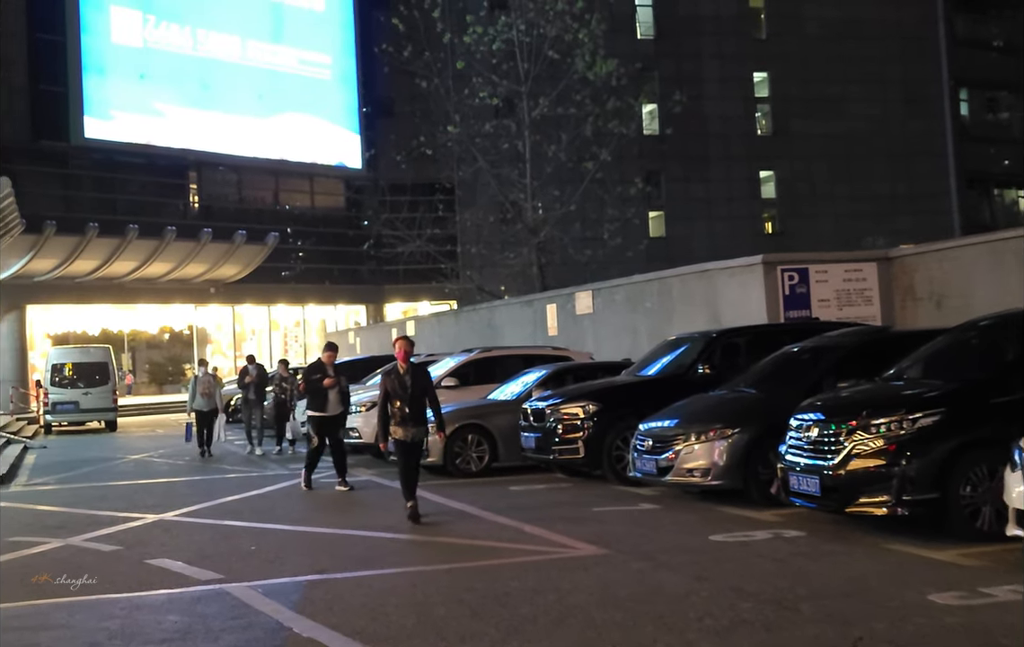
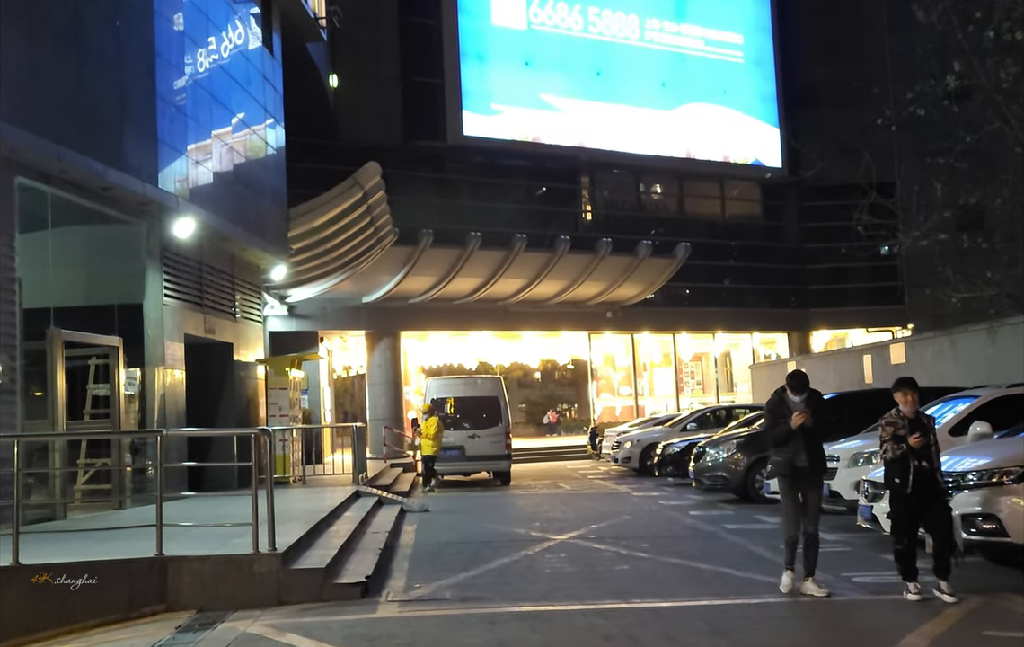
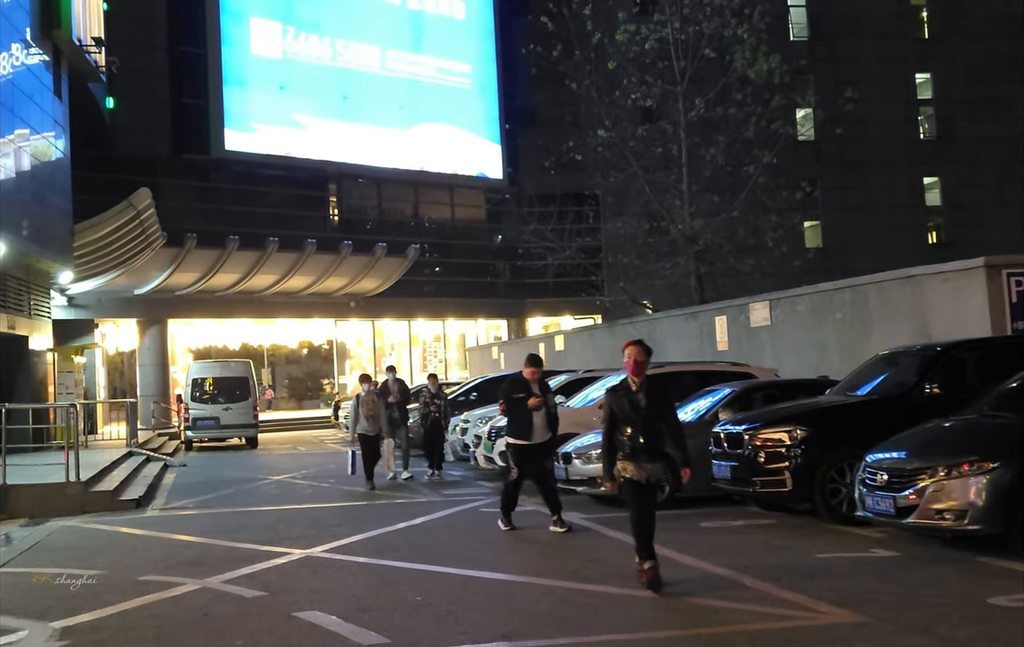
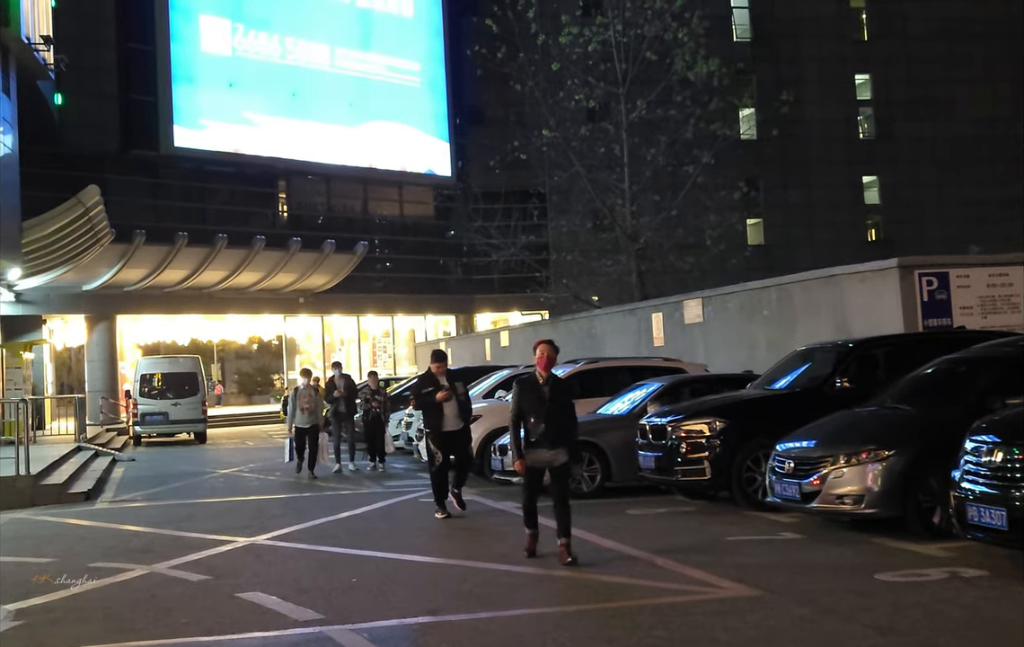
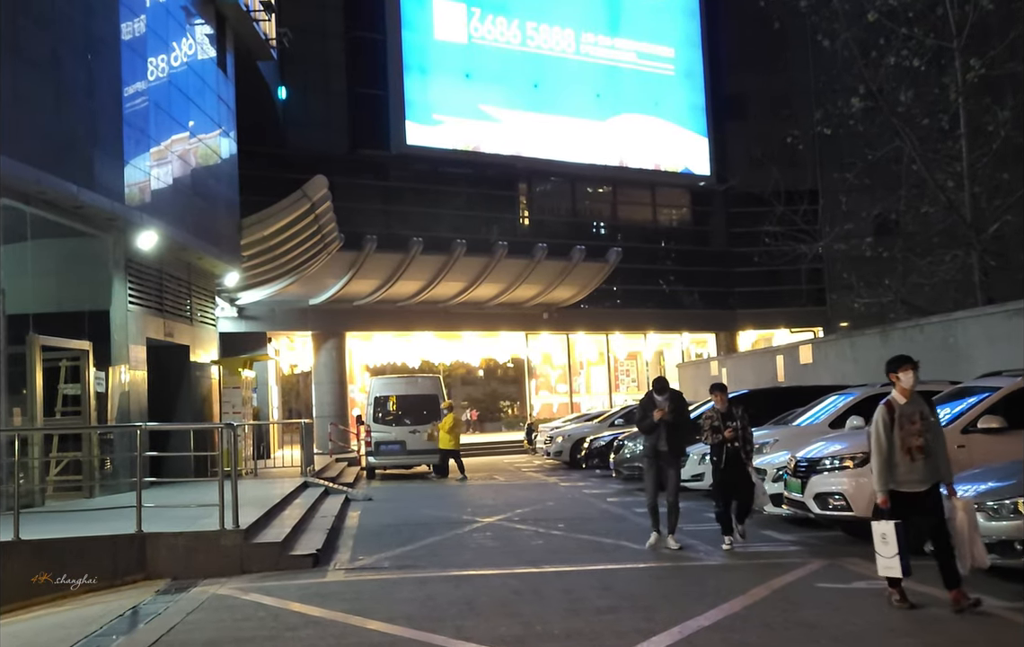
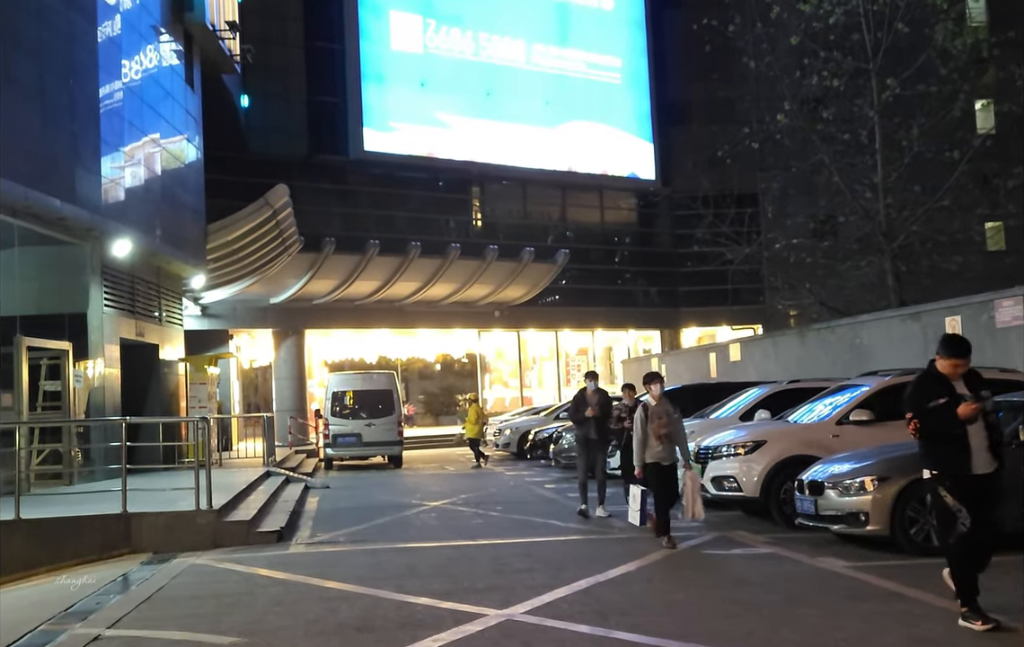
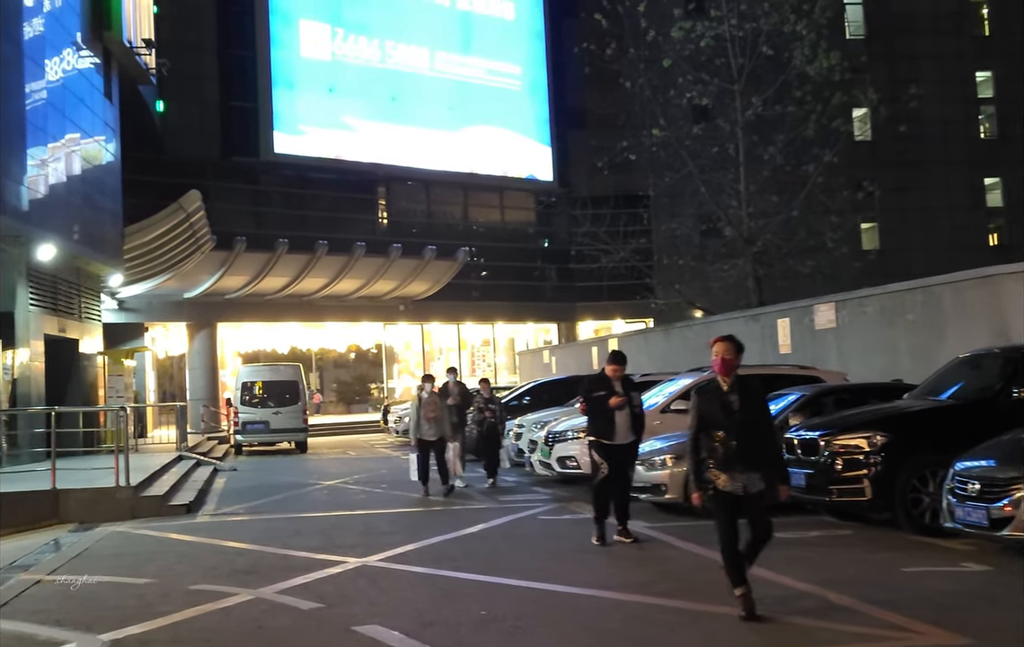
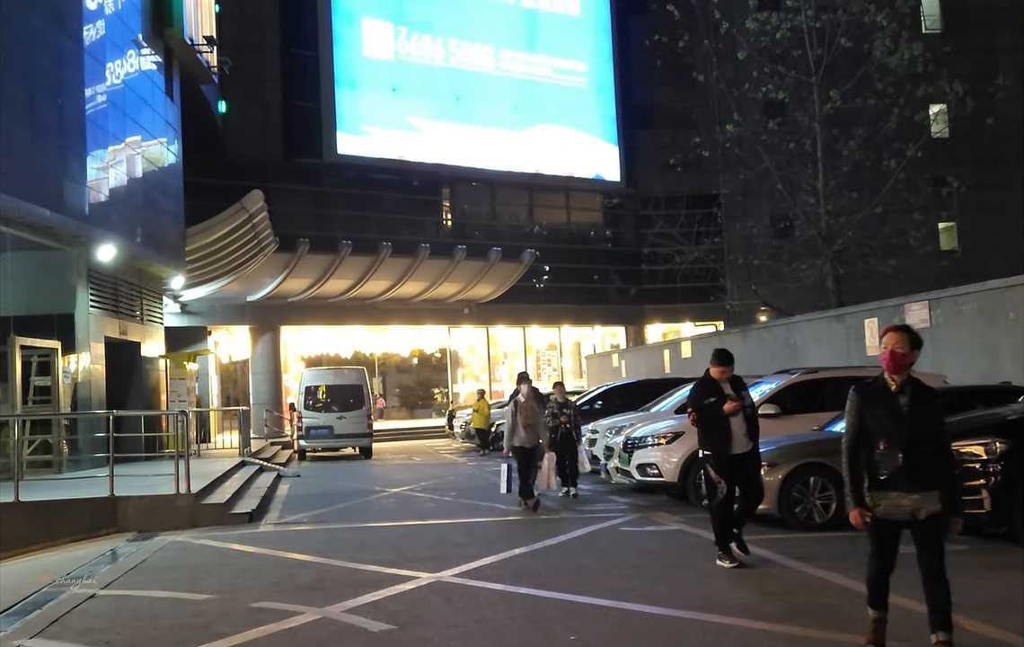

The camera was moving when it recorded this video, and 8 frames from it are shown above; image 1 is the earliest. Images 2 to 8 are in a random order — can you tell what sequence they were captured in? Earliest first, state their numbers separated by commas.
4, 3, 7, 8, 6, 5, 2
